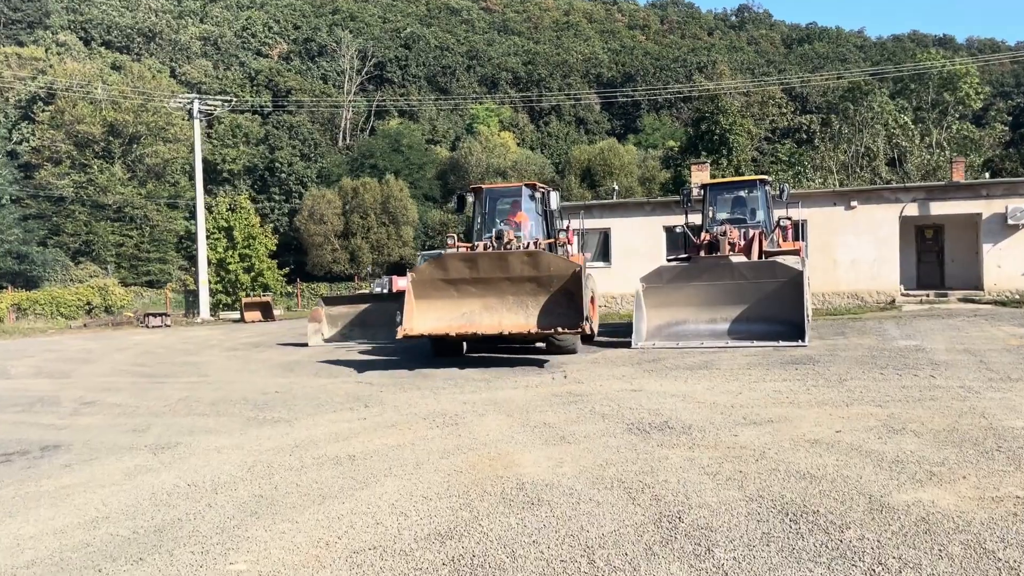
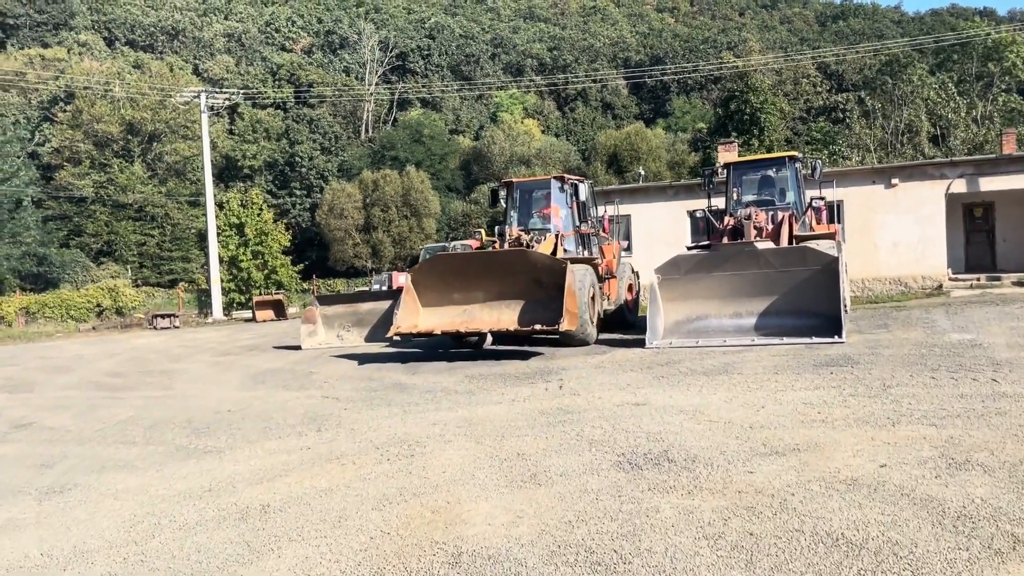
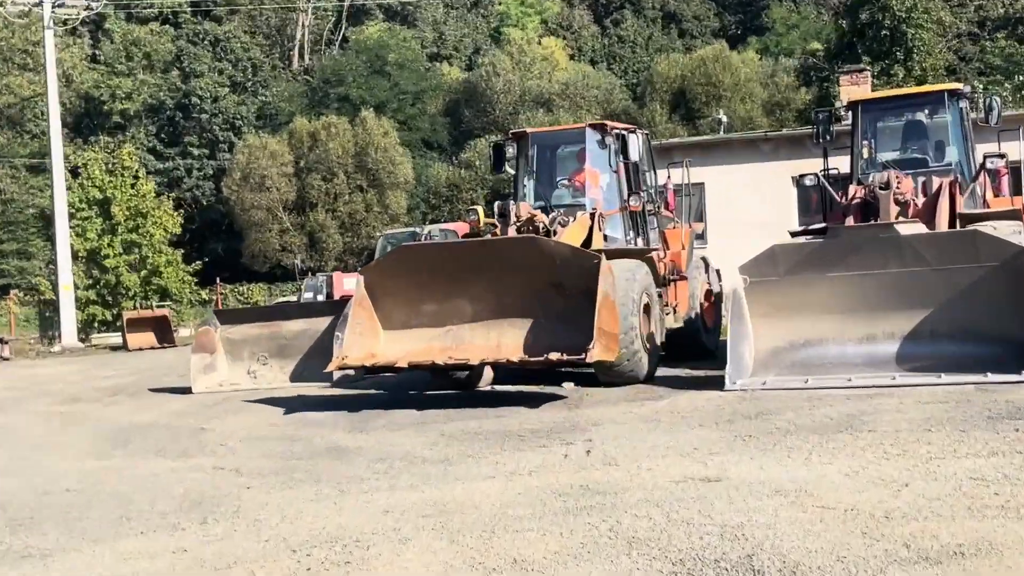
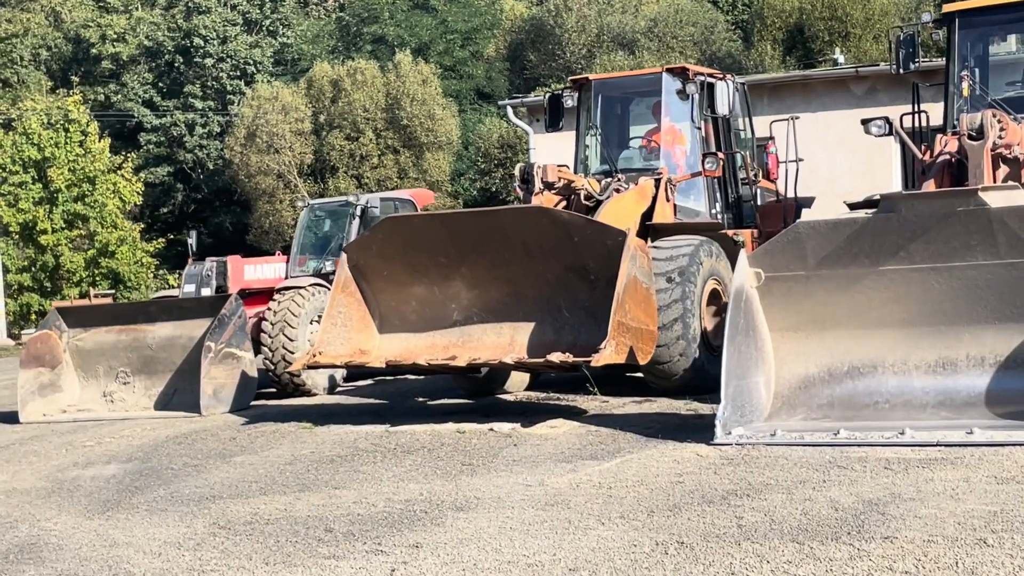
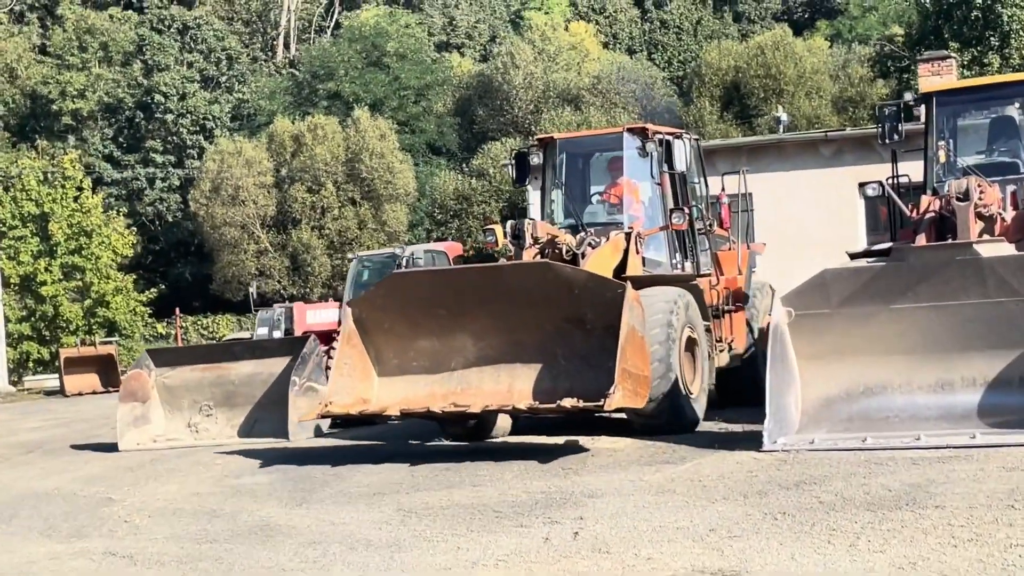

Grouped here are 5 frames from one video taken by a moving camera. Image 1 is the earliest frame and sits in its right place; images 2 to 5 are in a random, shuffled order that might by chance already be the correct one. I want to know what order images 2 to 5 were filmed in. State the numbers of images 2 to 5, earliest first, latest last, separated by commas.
2, 3, 5, 4
